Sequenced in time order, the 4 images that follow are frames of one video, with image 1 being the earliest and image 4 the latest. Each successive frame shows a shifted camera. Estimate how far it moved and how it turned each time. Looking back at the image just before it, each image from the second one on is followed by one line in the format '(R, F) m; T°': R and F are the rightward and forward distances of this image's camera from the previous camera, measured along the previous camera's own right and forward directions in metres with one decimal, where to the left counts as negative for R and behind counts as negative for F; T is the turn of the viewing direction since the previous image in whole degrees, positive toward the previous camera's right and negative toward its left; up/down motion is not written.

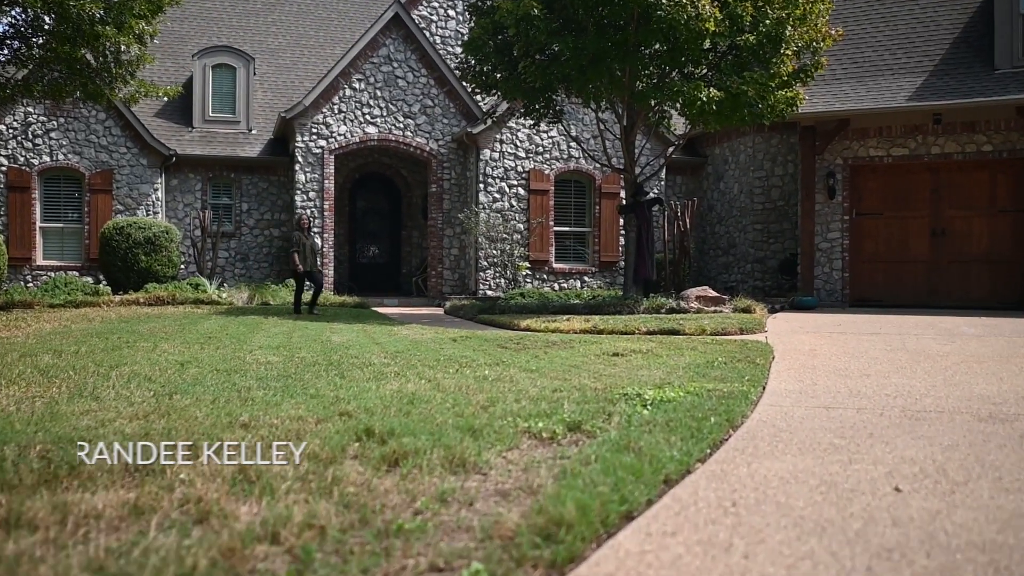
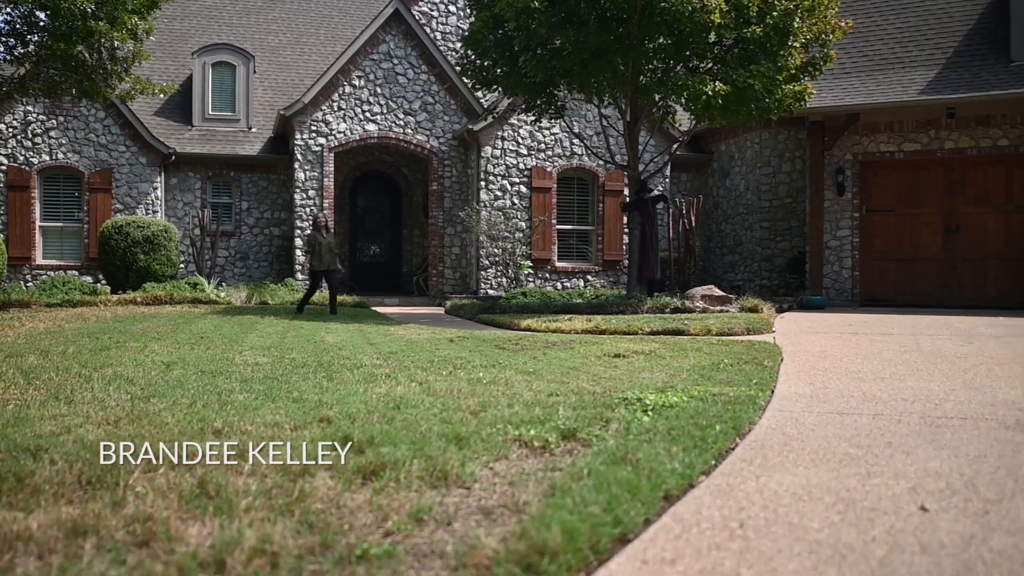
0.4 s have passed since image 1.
(+0.1, +0.3) m; 0°
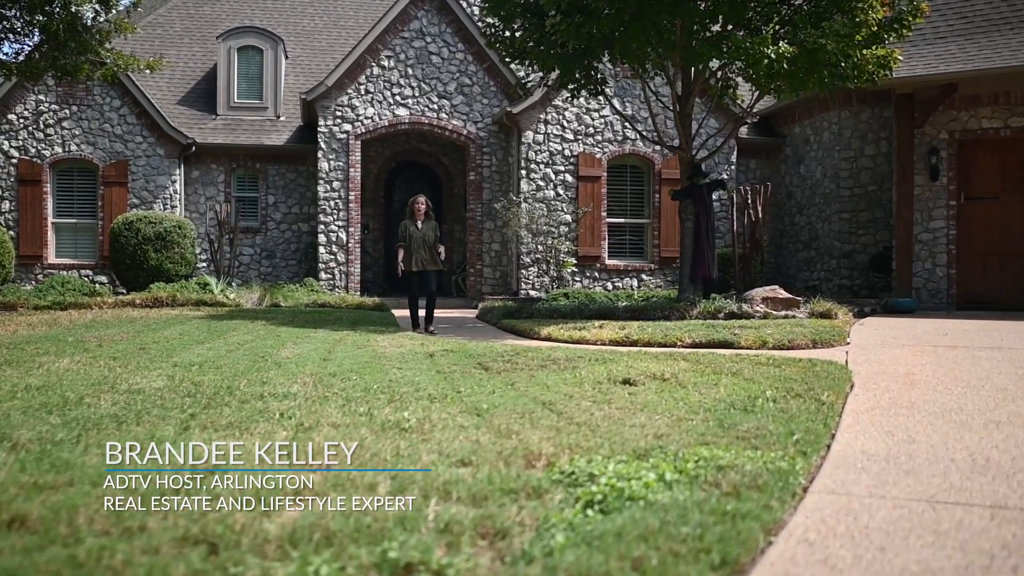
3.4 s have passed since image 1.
(+0.7, +1.7) m; -5°
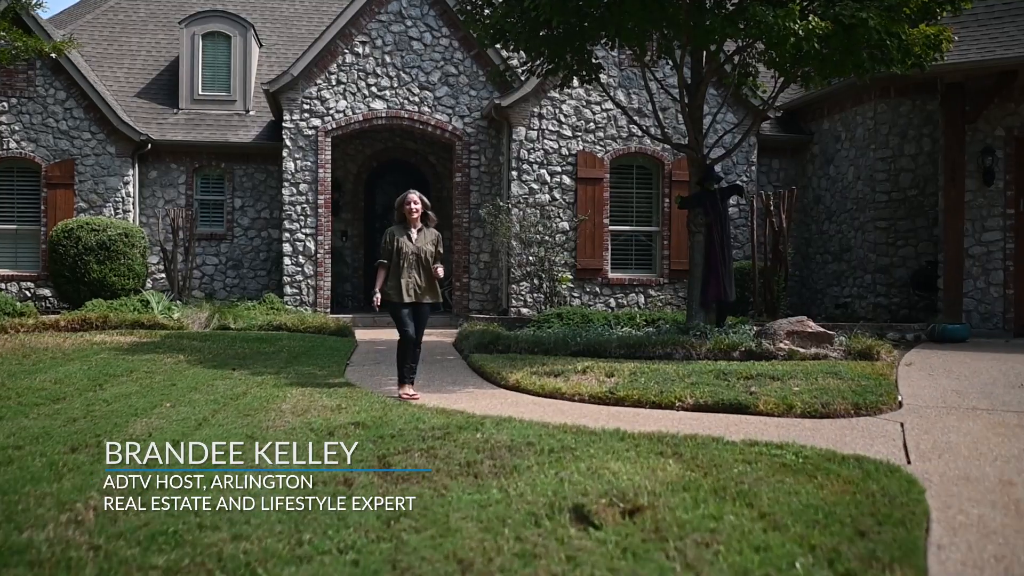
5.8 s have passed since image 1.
(+0.5, +1.9) m; -1°
